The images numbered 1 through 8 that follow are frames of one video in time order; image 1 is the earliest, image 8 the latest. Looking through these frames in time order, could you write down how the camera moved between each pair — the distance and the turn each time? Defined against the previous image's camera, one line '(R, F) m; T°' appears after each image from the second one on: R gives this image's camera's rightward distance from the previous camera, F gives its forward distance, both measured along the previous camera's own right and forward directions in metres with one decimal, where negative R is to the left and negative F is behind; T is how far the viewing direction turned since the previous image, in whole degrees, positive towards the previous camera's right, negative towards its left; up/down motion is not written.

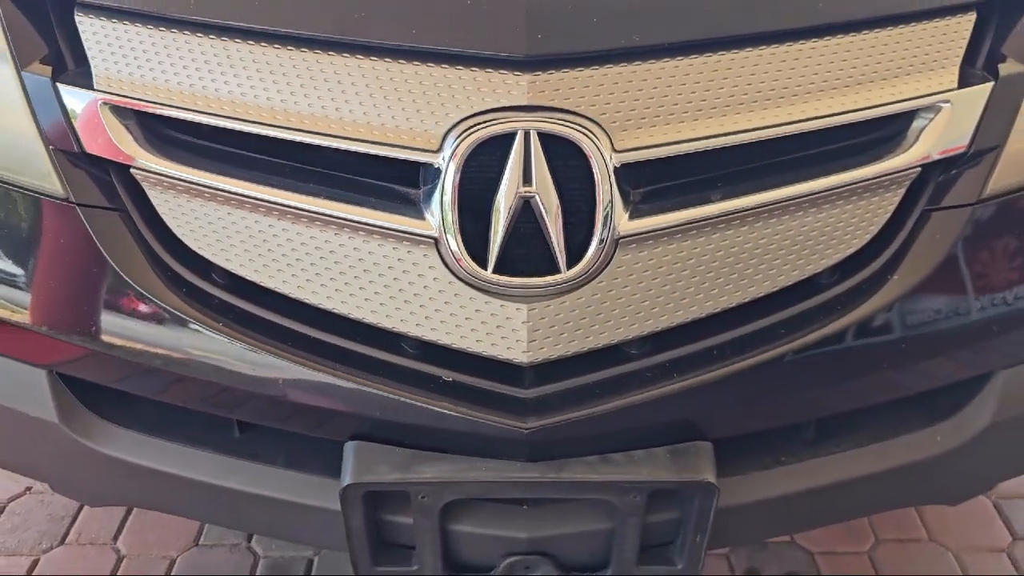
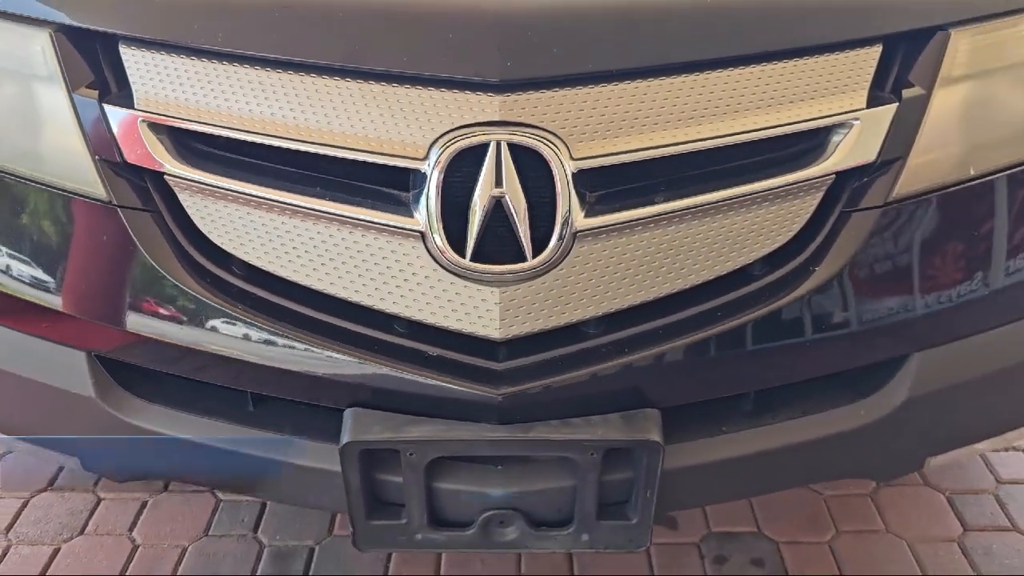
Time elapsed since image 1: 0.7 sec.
(0.0, -0.1) m; 0°
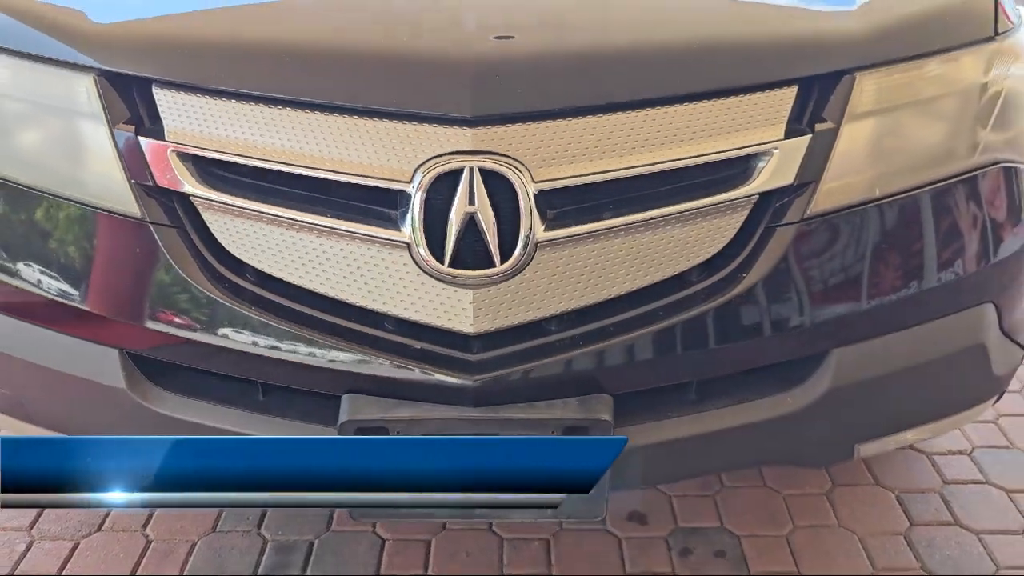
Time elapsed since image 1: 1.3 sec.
(0.0, -0.2) m; 0°
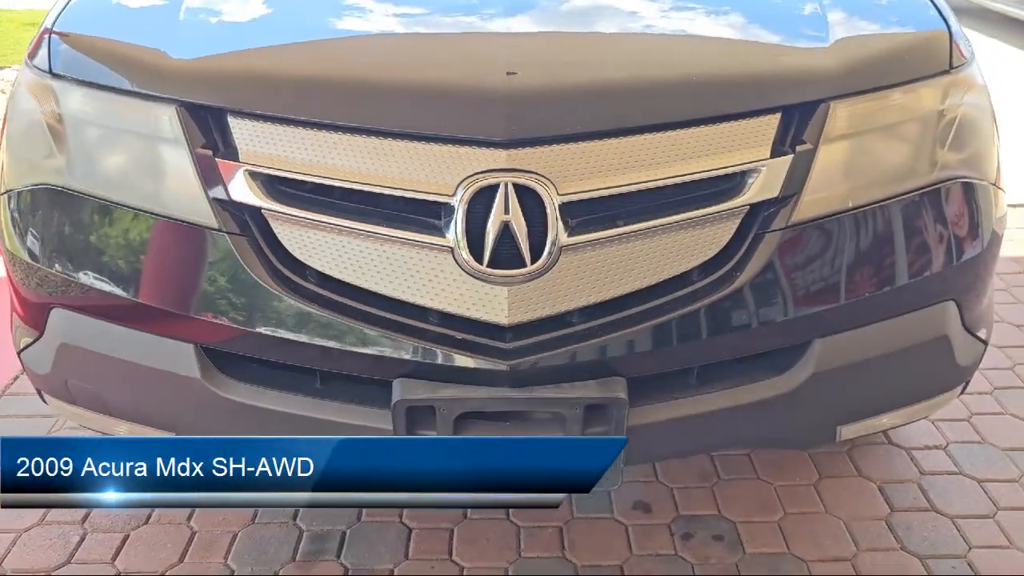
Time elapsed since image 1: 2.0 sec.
(-0.1, -0.2) m; +1°
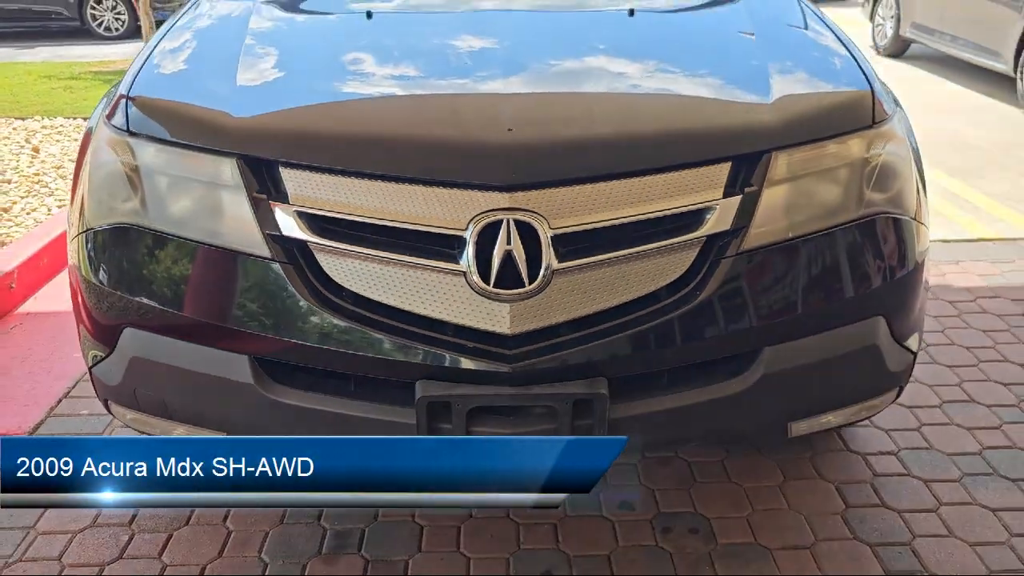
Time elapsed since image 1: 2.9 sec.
(0.0, -0.3) m; +1°
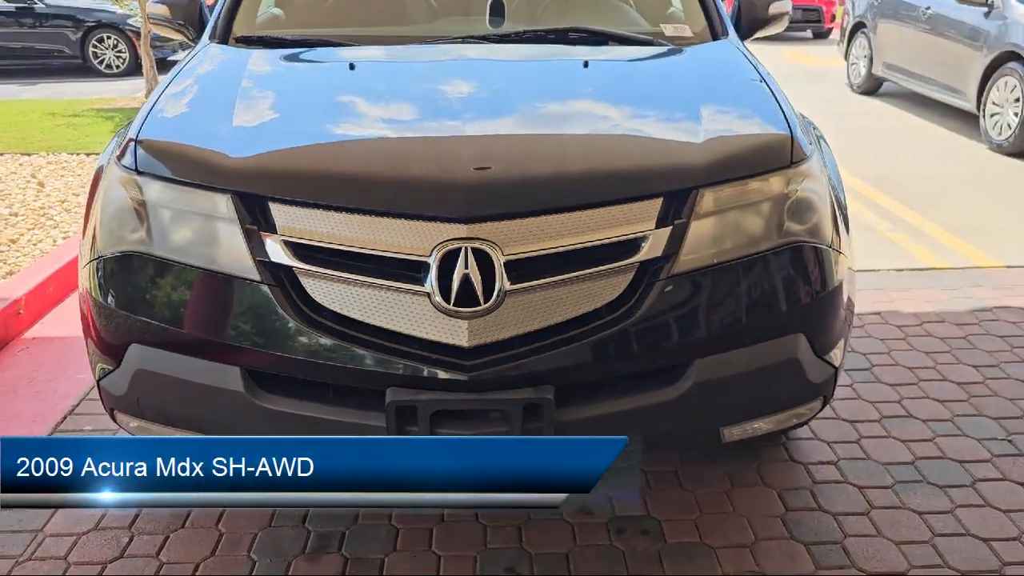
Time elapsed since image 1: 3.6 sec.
(+0.1, -0.2) m; 0°
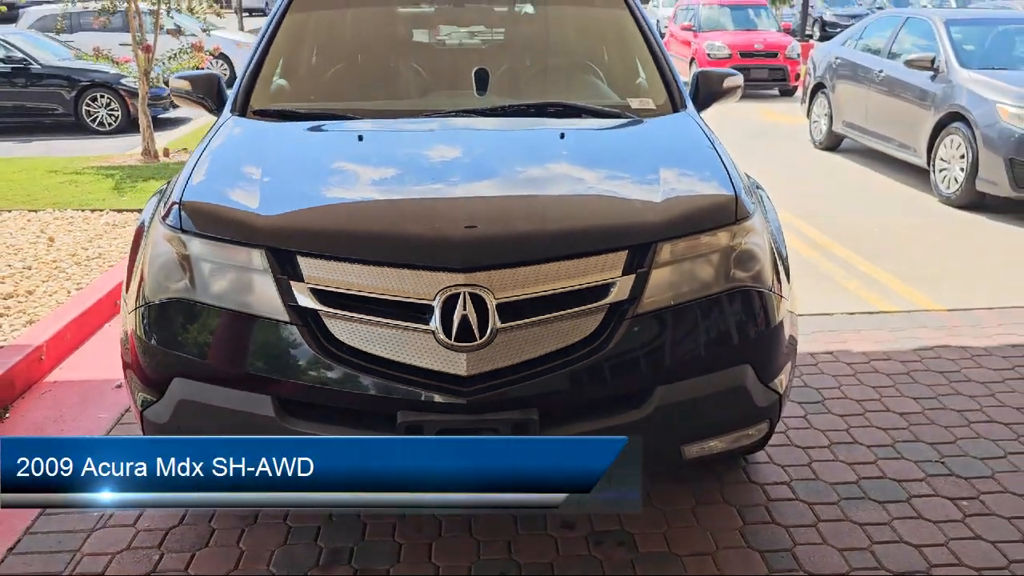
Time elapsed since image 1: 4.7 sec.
(0.0, -0.4) m; +1°
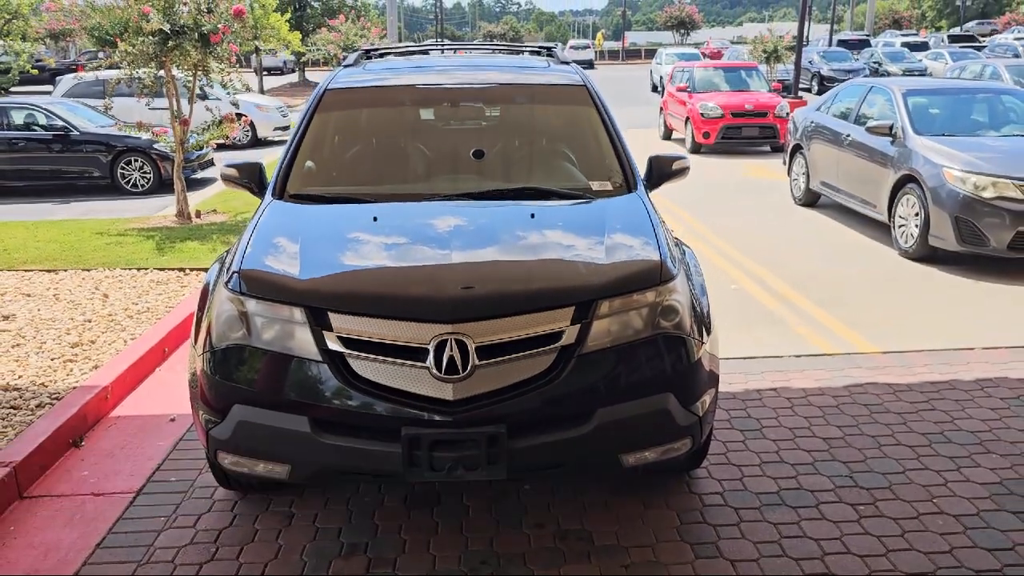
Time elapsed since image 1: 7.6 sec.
(+0.1, -0.8) m; -1°
